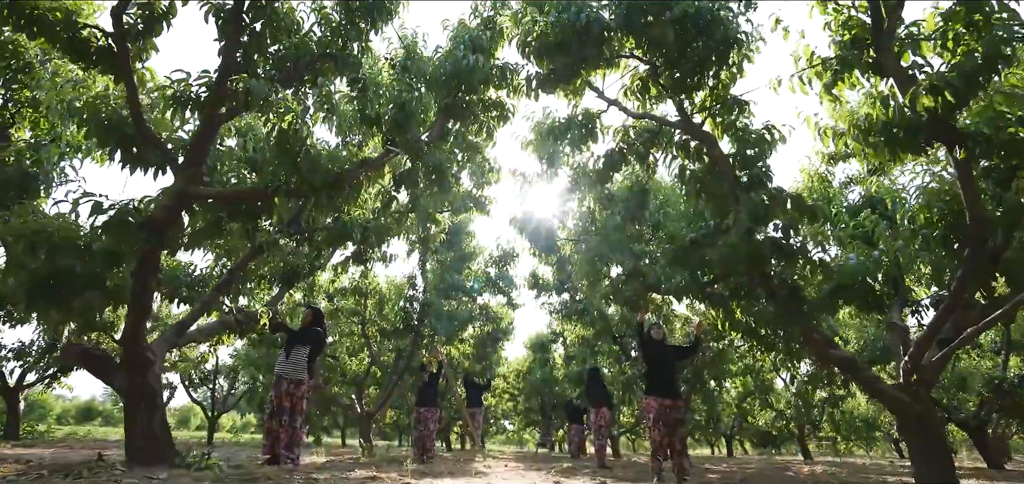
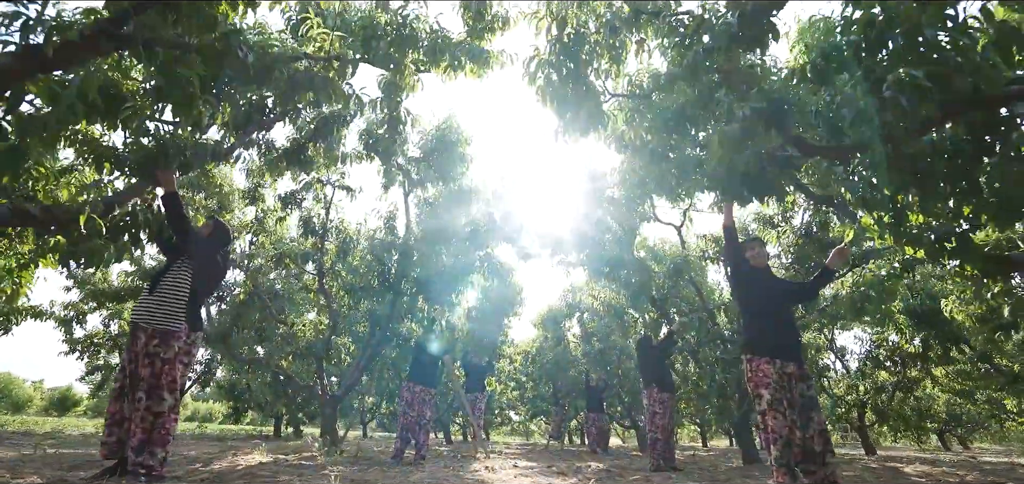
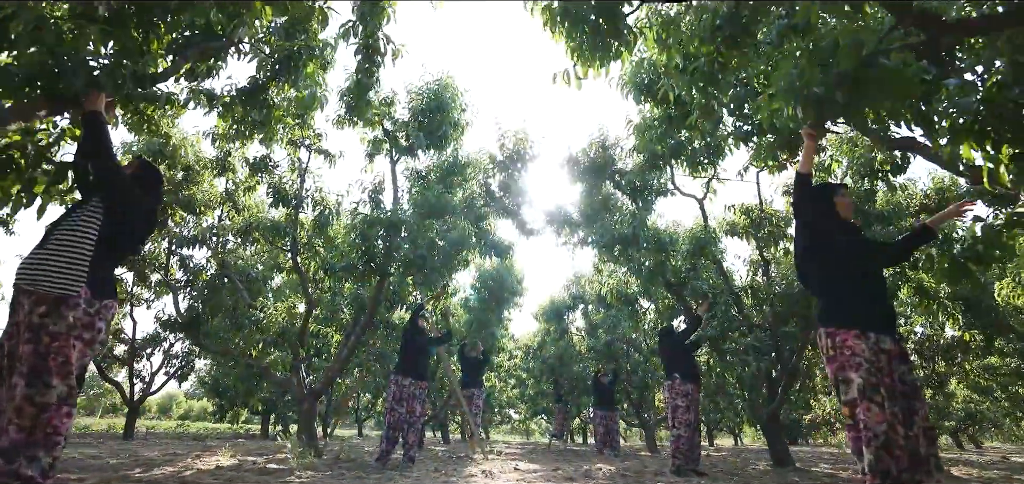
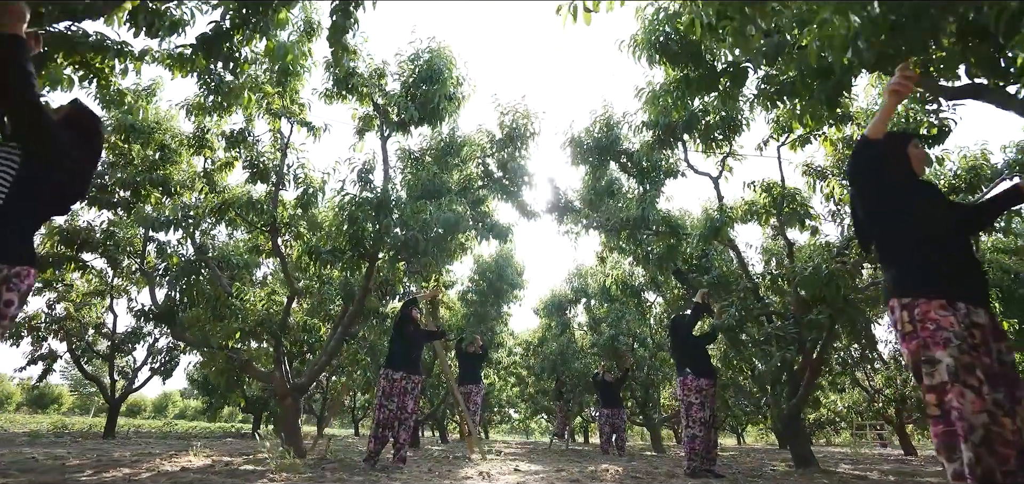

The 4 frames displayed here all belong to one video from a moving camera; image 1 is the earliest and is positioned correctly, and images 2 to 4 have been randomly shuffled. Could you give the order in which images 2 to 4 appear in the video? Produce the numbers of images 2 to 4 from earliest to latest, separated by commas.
2, 3, 4
